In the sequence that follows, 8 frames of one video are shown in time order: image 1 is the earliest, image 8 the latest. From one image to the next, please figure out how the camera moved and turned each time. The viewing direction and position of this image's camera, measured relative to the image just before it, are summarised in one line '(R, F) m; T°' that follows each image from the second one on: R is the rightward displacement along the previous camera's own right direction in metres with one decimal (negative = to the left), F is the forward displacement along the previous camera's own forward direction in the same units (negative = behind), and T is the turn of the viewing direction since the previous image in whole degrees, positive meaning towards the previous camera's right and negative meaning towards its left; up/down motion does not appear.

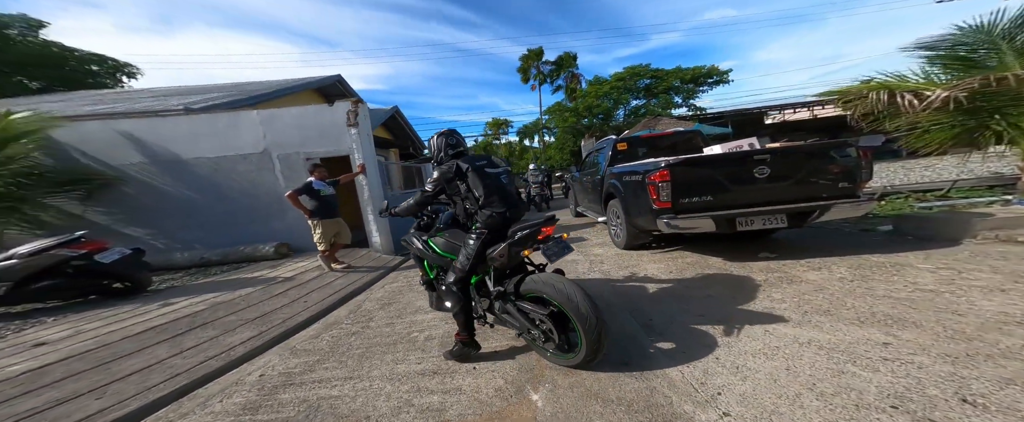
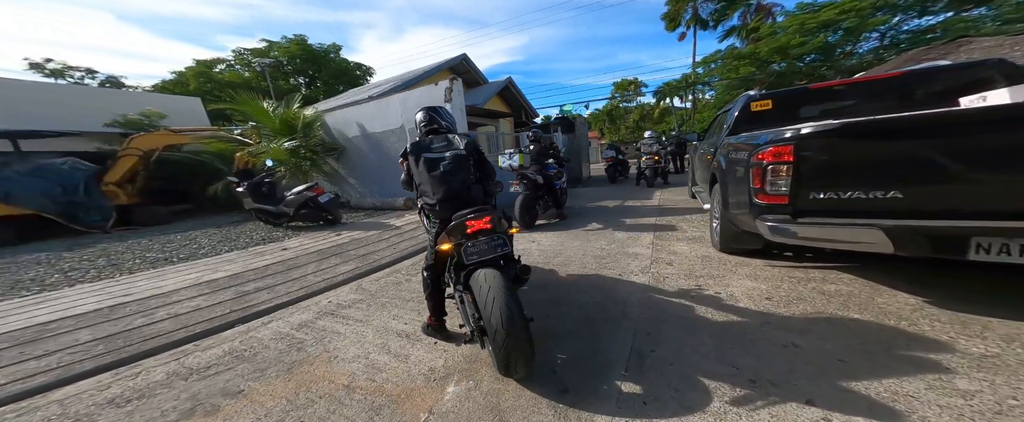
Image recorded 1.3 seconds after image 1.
(+1.0, +0.4) m; -26°
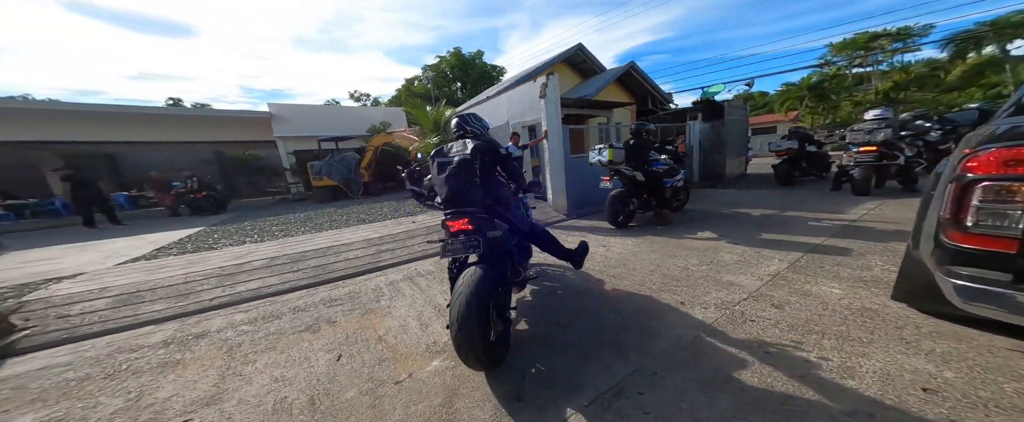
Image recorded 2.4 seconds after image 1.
(+0.8, +0.2) m; -27°
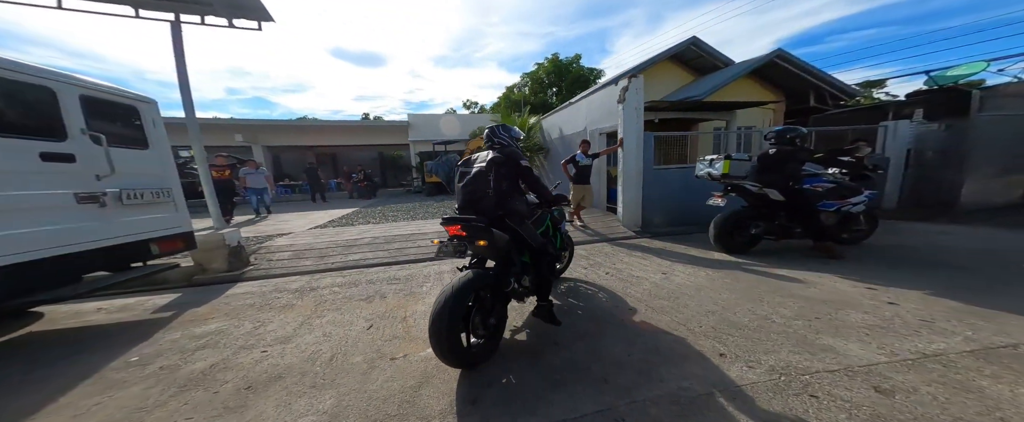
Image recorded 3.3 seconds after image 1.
(+0.6, +0.1) m; -20°
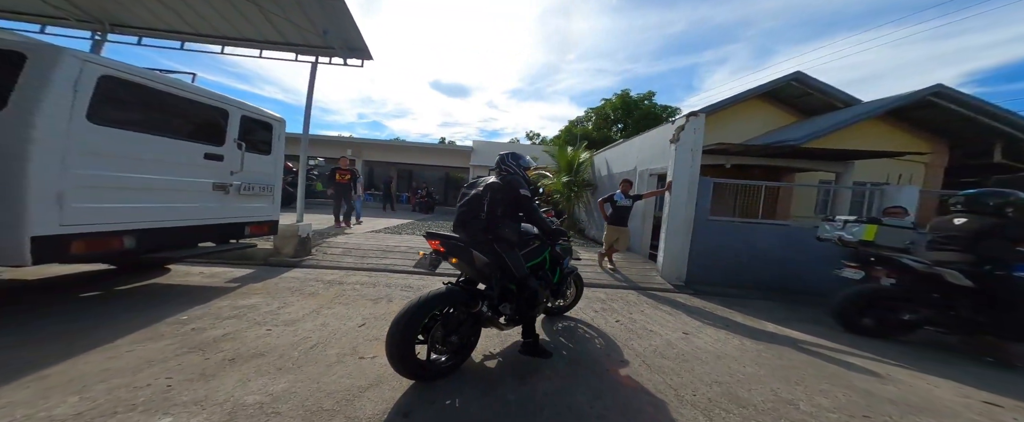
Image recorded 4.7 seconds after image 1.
(+0.5, +0.1) m; -12°
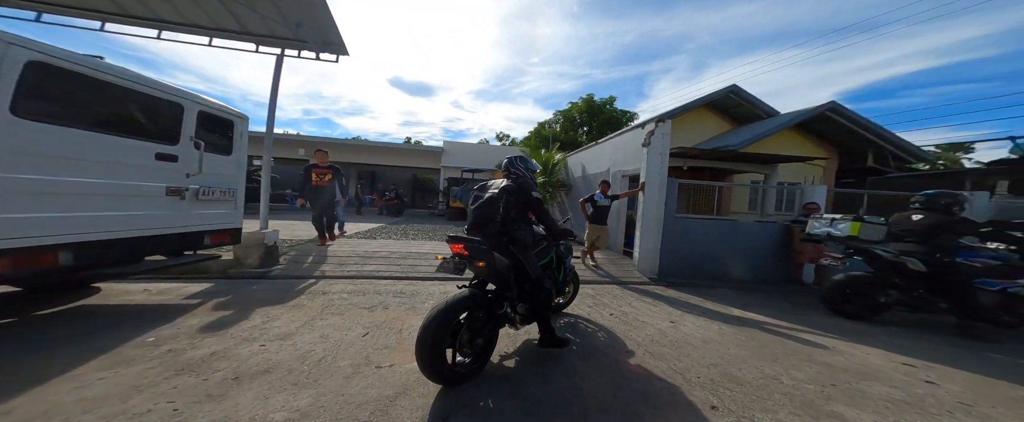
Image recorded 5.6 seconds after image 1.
(-0.3, 0.0) m; +7°
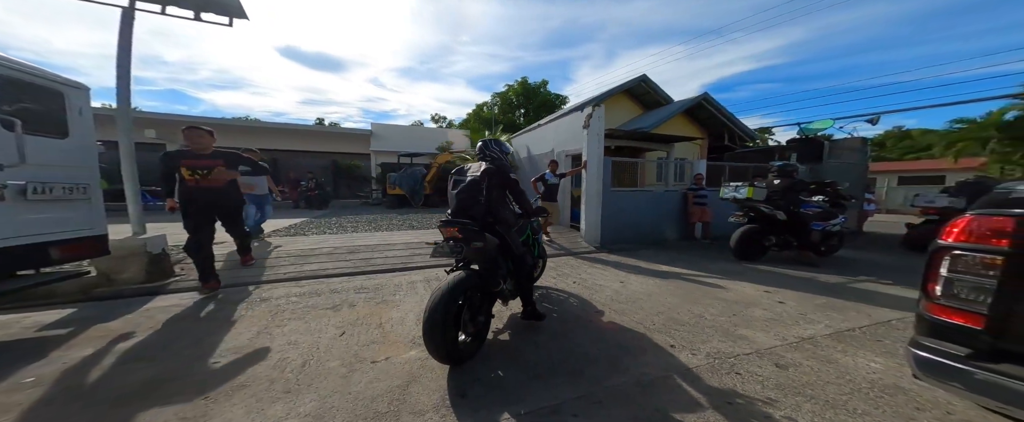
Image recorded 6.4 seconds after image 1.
(-0.4, 0.0) m; +13°
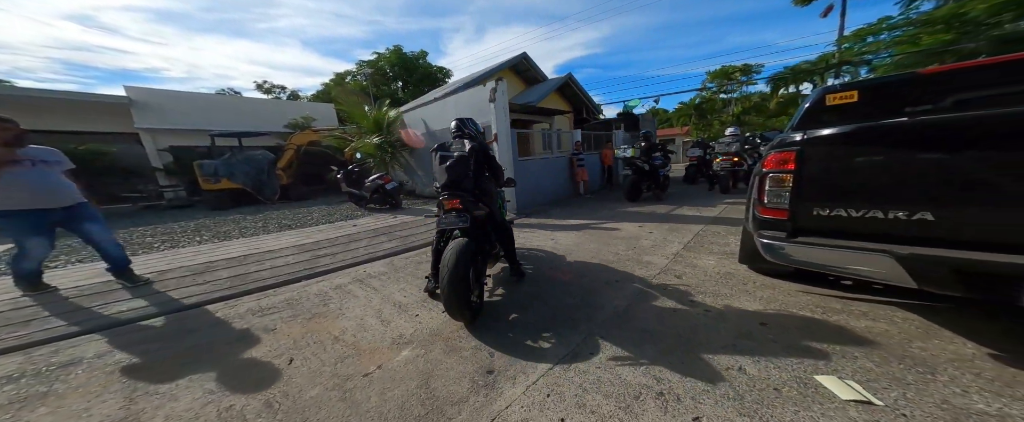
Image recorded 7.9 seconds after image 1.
(-0.7, +0.1) m; +24°
